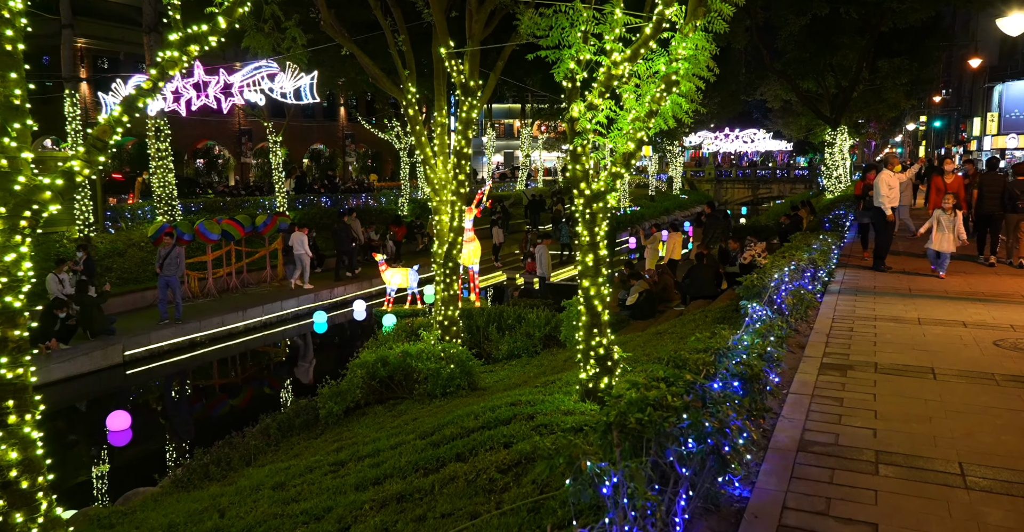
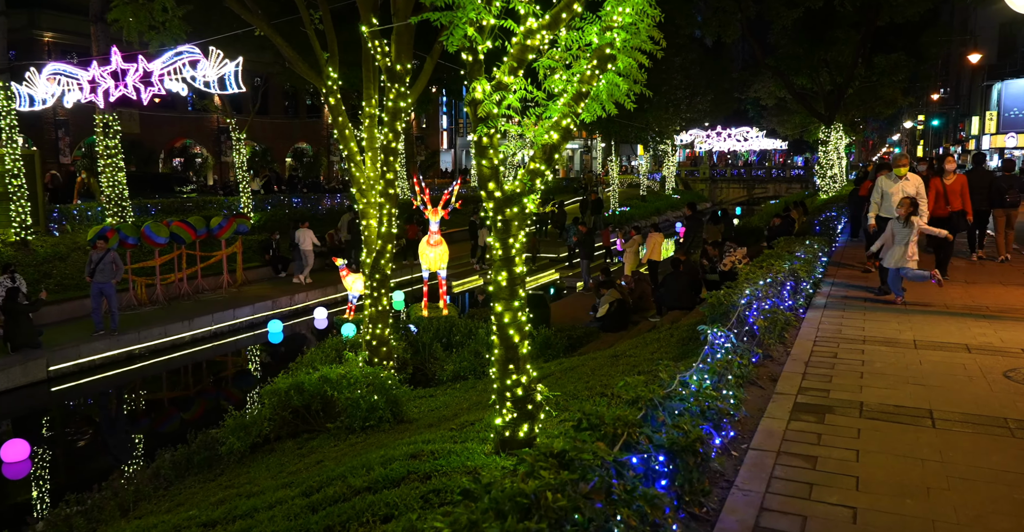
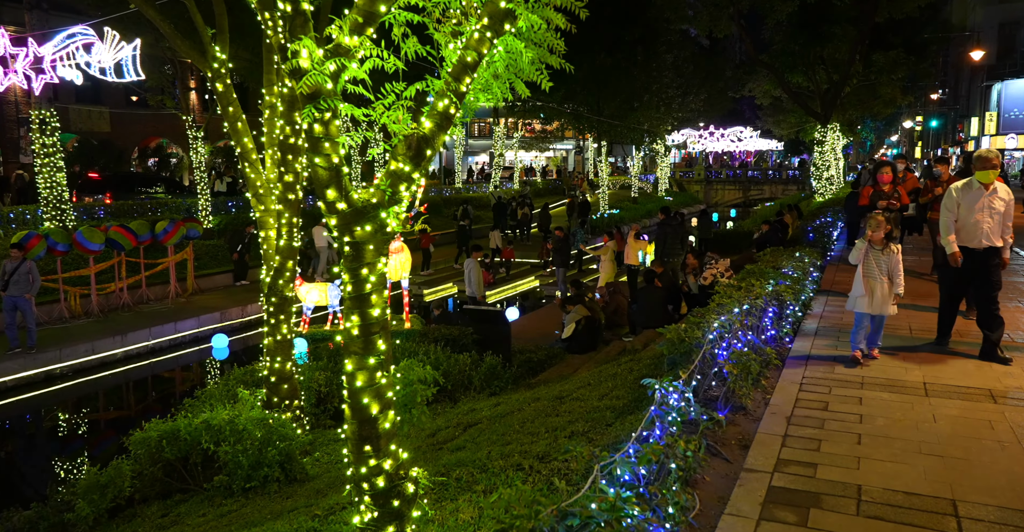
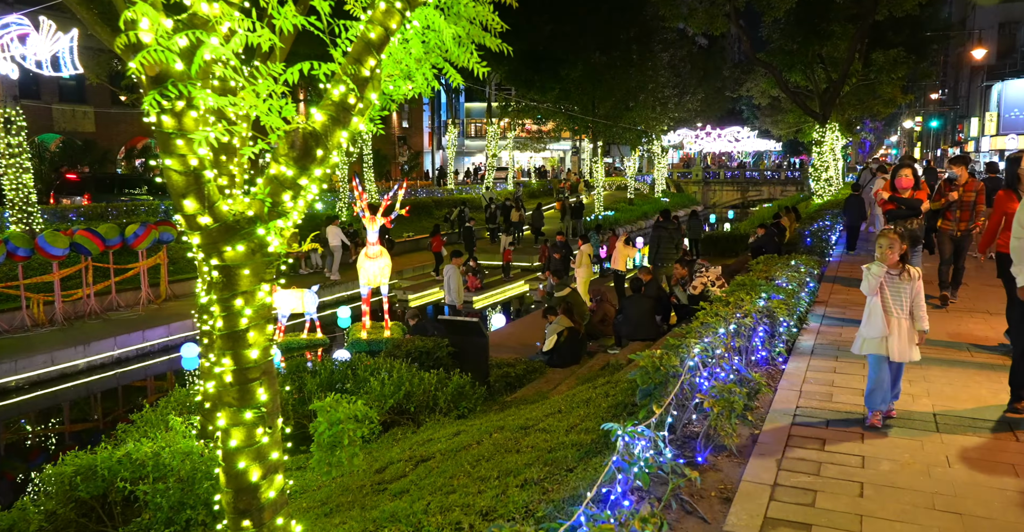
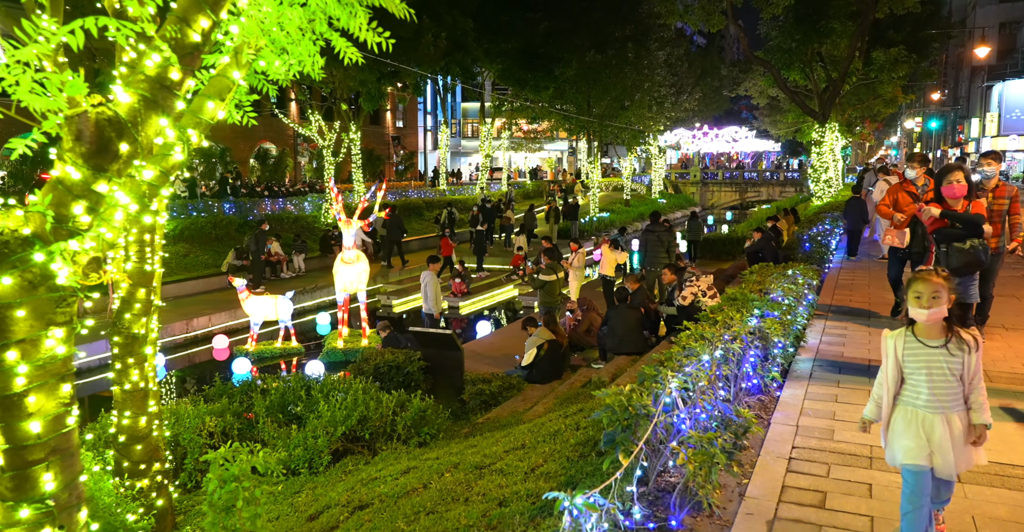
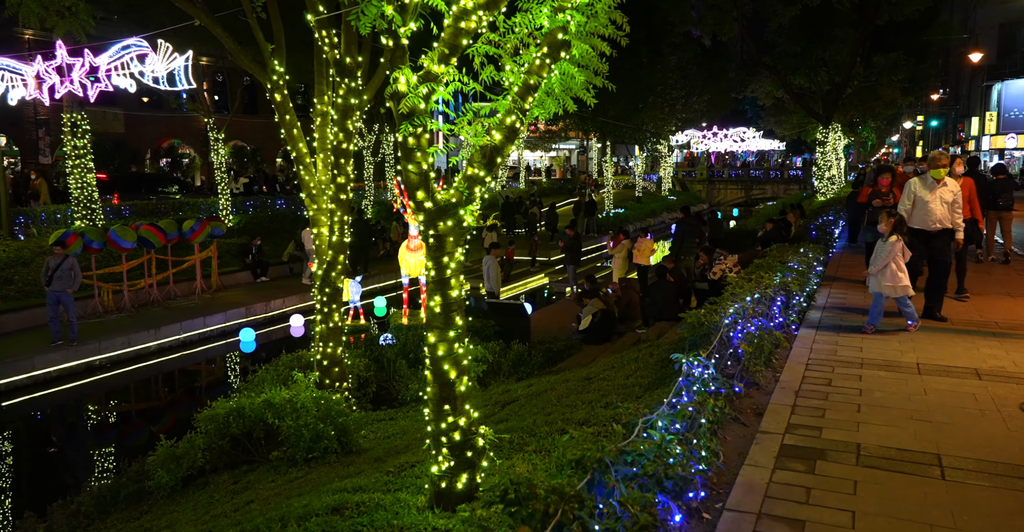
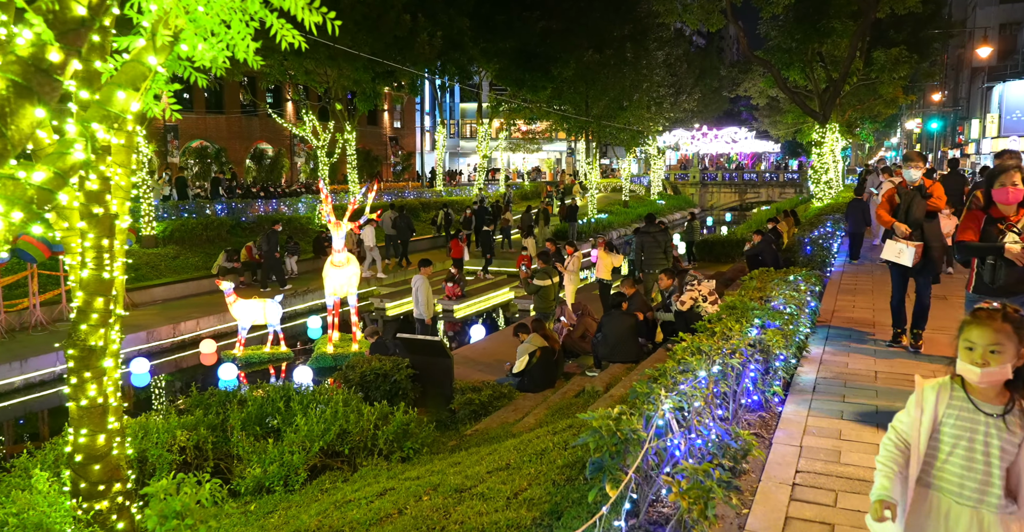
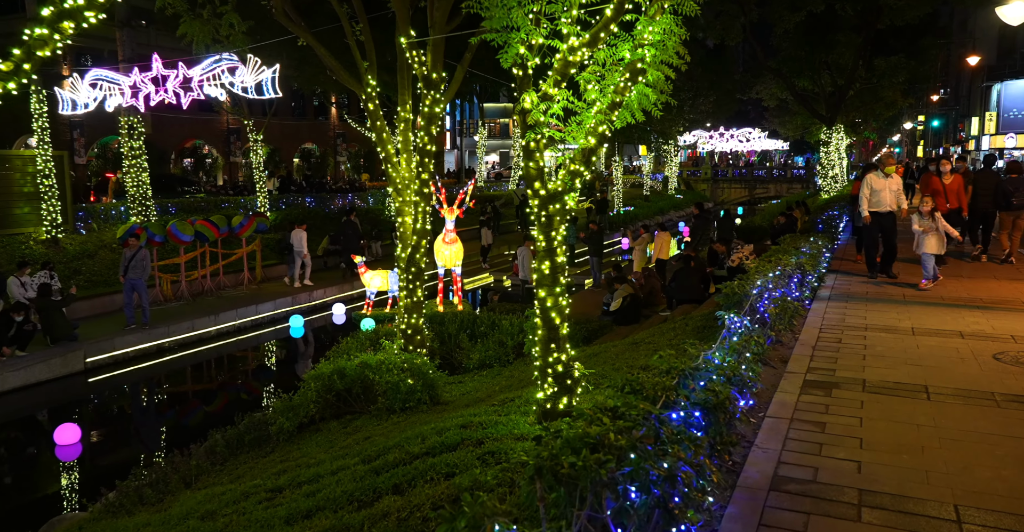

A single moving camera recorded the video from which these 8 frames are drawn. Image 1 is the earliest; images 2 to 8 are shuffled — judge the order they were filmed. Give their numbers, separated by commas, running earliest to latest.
8, 2, 6, 3, 4, 5, 7
